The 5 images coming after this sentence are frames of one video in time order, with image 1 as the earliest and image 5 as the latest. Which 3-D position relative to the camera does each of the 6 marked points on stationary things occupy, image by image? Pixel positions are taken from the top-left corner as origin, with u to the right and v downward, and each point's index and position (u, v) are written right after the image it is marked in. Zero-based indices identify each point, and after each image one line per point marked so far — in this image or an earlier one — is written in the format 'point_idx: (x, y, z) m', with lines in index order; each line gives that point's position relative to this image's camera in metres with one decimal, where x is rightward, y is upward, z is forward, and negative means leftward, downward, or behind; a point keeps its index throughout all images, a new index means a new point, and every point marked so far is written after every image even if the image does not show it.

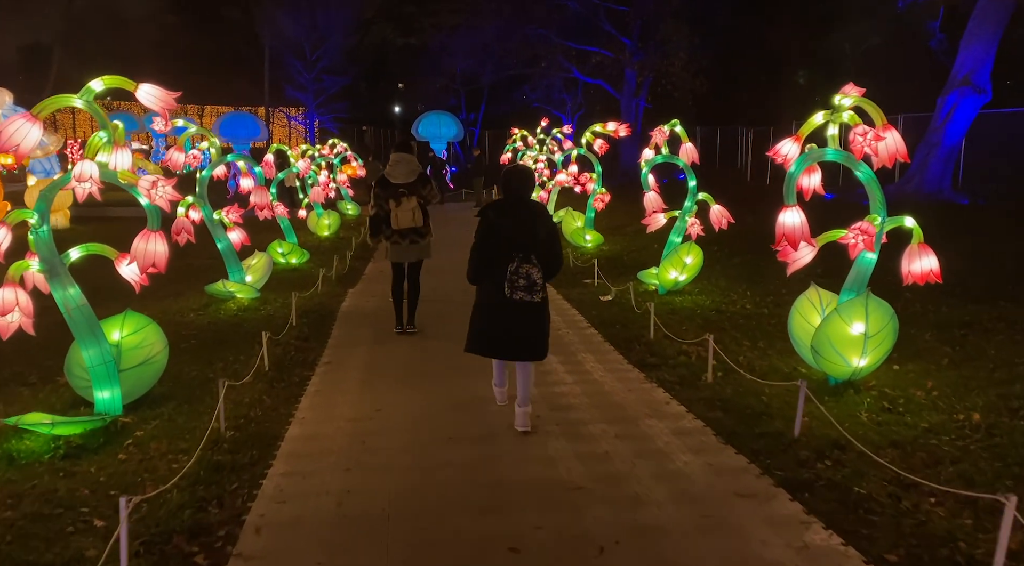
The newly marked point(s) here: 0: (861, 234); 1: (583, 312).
0: (+2.5, +0.3, +5.5) m
1: (+0.8, -0.4, +9.1) m
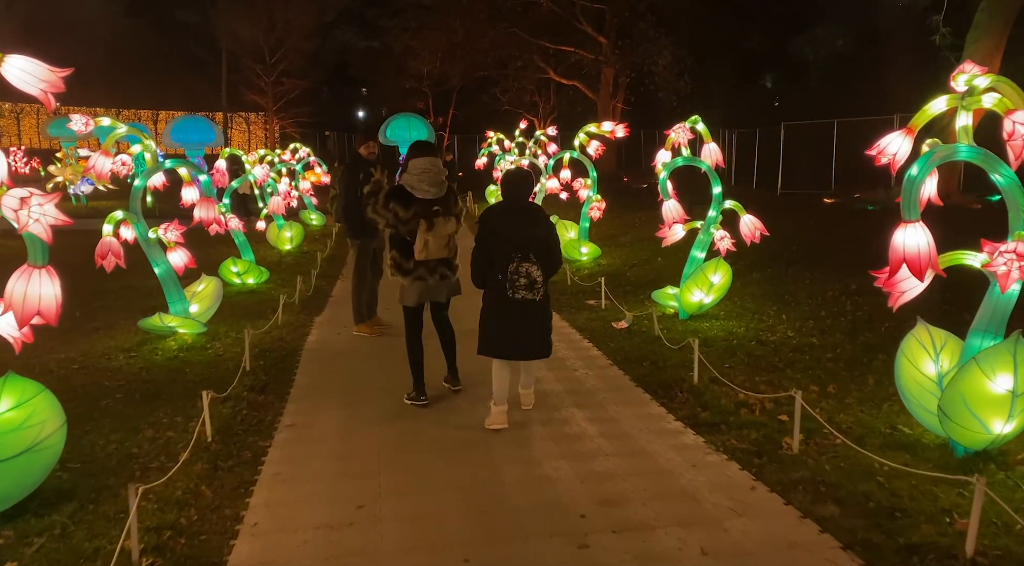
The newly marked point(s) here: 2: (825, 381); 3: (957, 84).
0: (+2.6, +0.1, +4.1) m
1: (+0.9, -0.6, +7.6) m
2: (+2.5, -0.8, +6.3) m
3: (+2.6, +1.1, +4.4) m
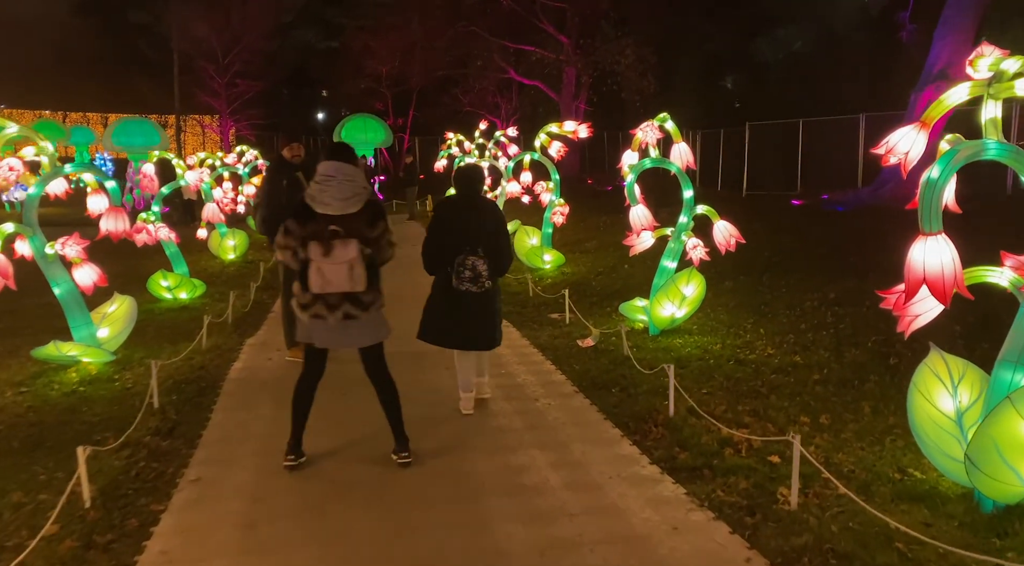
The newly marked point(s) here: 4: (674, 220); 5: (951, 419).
0: (+2.3, 0.0, +3.4) m
1: (+0.4, -0.8, +6.9) m
2: (+2.1, -0.9, +5.6) m
3: (+2.3, +1.0, +3.7) m
4: (+2.8, +1.1, +13.8) m
5: (+2.2, -0.7, +4.0) m
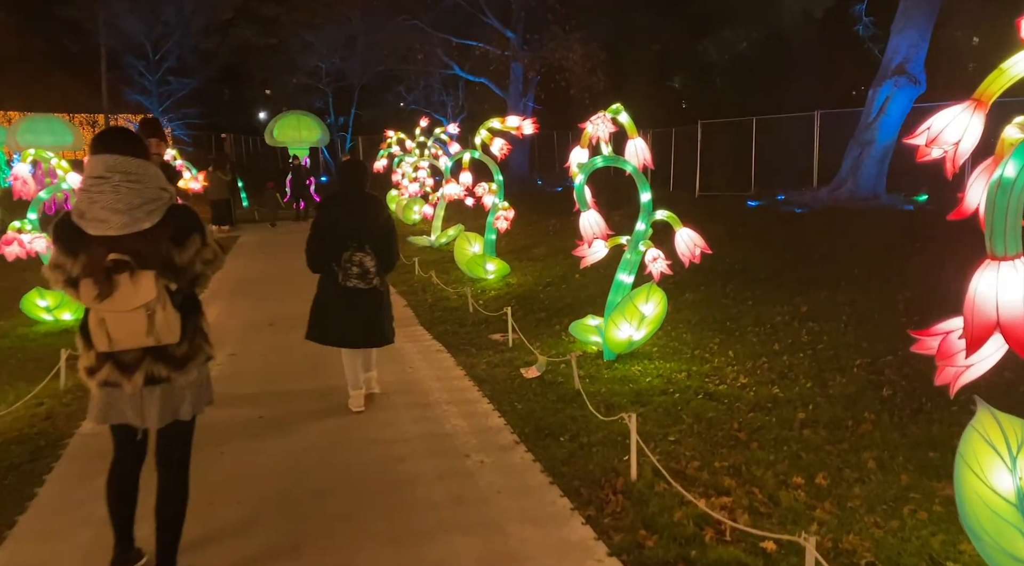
0: (+2.0, -0.1, +2.4) m
1: (-0.1, -0.9, +5.7) m
2: (+1.7, -1.0, +4.5) m
3: (+1.9, +0.9, +2.6) m
4: (+1.9, +1.0, +12.8) m
5: (+1.9, -0.8, +3.0) m
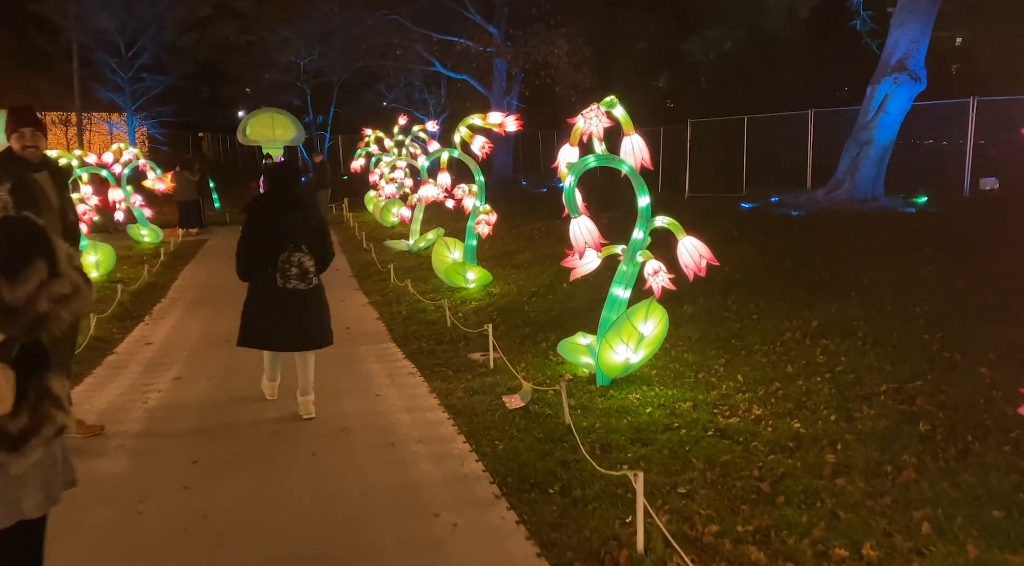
0: (+2.0, -0.2, +1.6) m
1: (-0.2, -1.0, +4.9) m
2: (+1.6, -1.2, +3.7) m
3: (+1.8, +0.8, +1.9) m
4: (+1.6, +0.8, +12.0) m
5: (+1.8, -0.9, +2.2) m
